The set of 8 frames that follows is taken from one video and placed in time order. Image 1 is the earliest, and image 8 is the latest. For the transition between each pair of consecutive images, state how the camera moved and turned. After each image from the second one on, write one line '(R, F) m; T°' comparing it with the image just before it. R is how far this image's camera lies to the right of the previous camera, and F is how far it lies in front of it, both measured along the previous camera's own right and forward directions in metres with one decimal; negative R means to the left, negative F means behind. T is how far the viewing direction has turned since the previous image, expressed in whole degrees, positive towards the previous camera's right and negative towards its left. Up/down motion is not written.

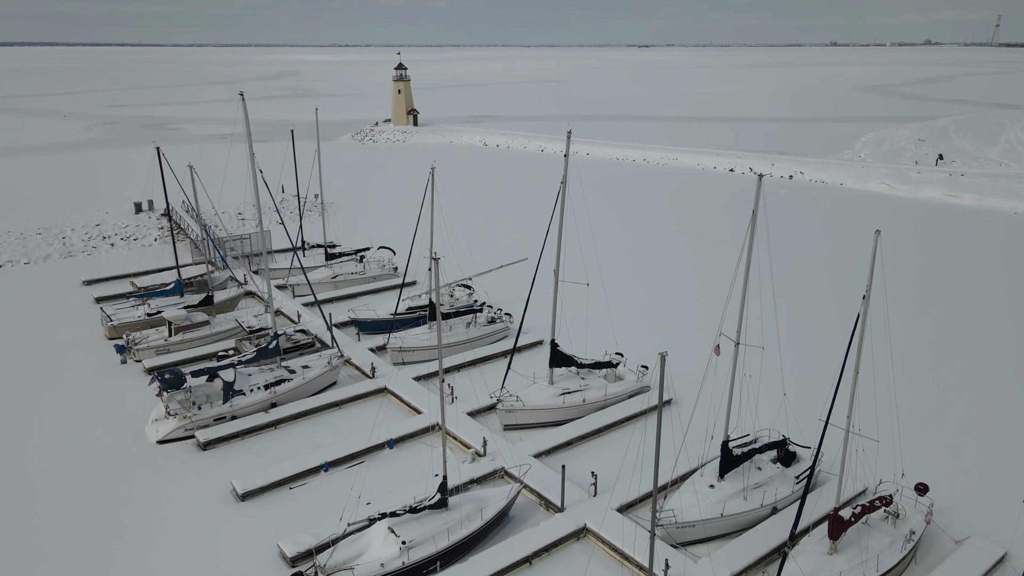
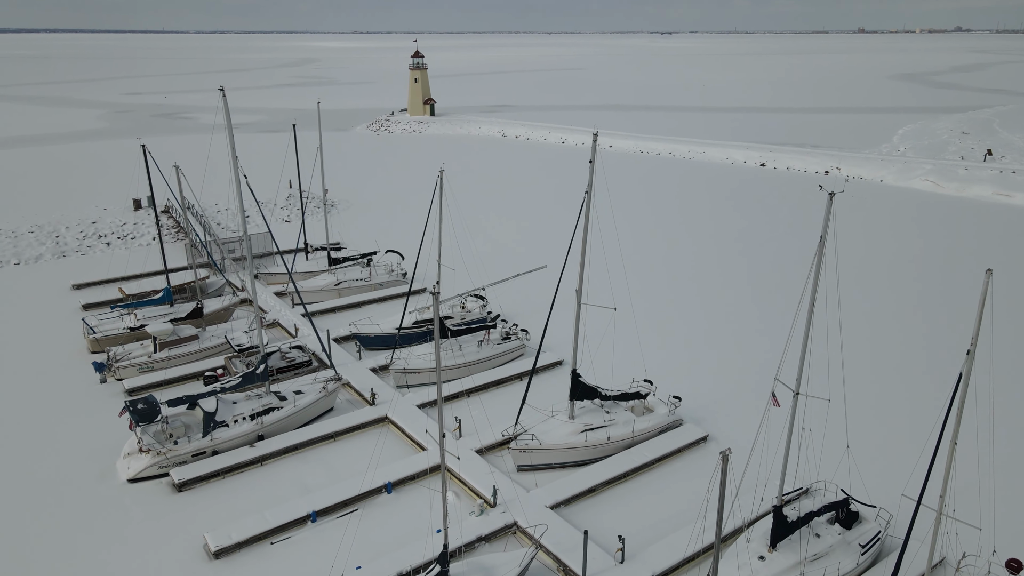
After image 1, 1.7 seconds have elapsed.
(0.0, +1.8) m; -2°
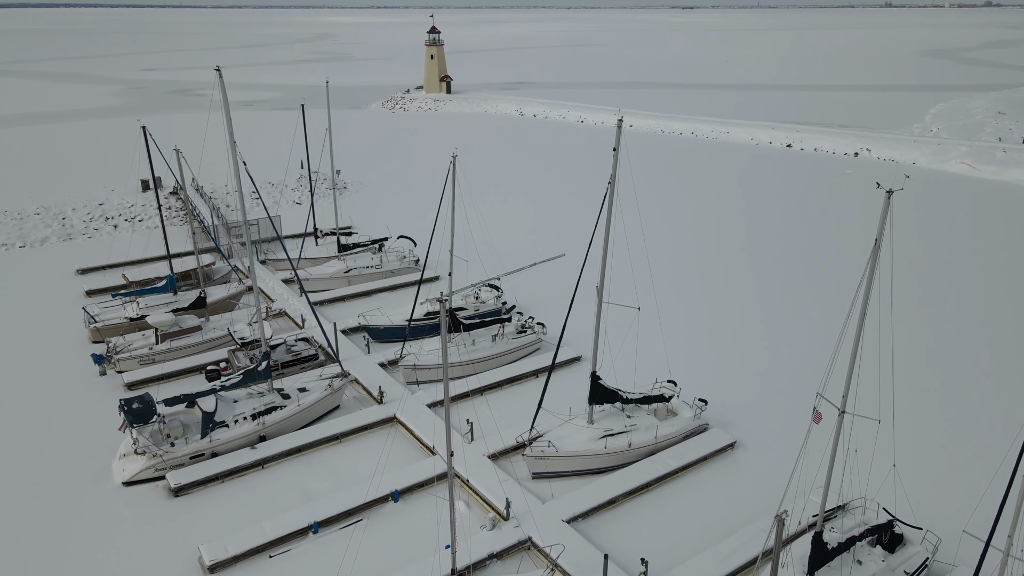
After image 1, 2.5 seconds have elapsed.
(0.0, +0.9) m; -1°
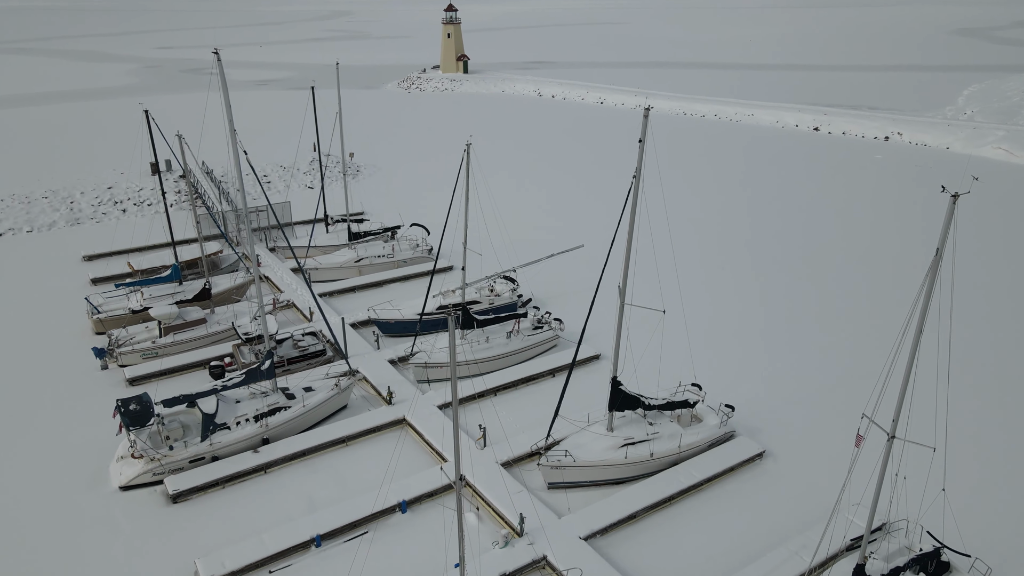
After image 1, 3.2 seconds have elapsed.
(0.0, +0.8) m; -1°
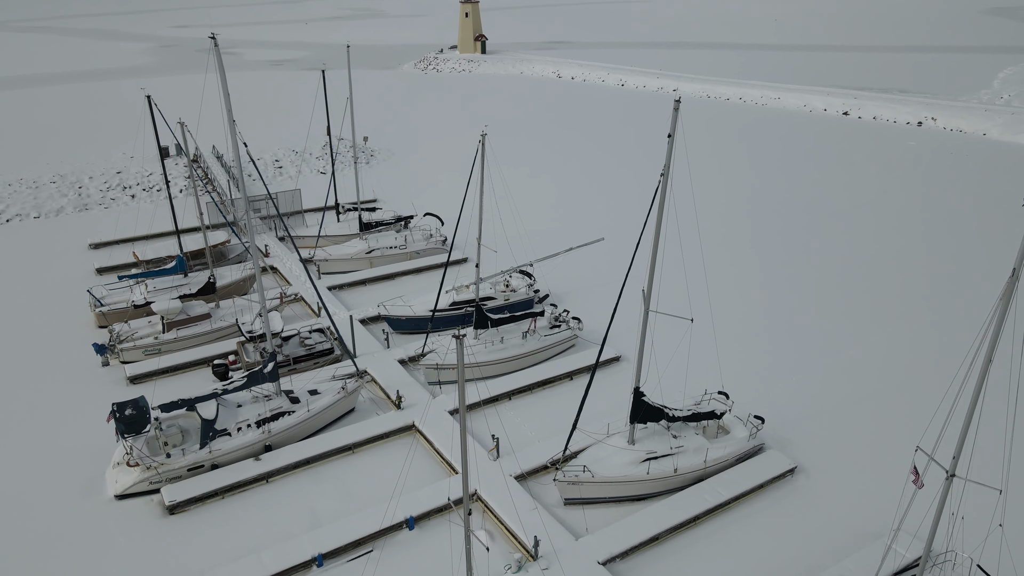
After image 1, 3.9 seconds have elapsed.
(0.0, +0.8) m; -1°
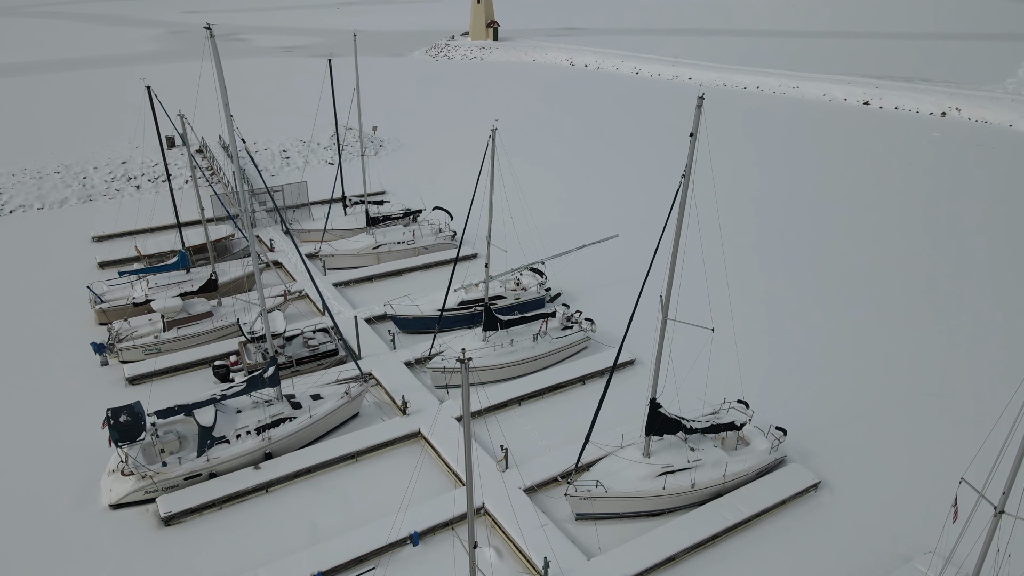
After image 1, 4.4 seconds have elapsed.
(0.0, +0.6) m; -1°
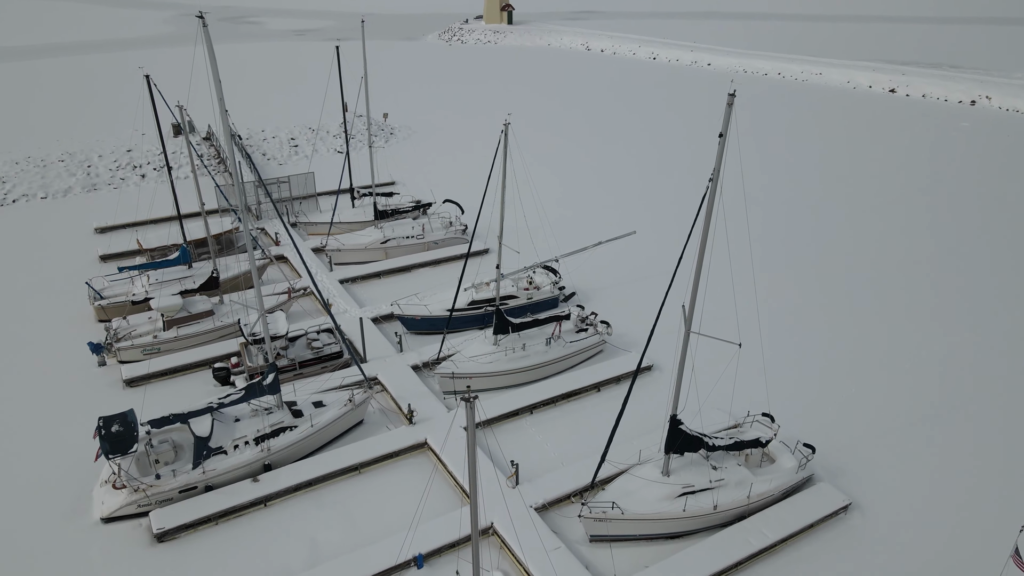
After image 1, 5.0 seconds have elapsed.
(0.0, +0.7) m; -1°
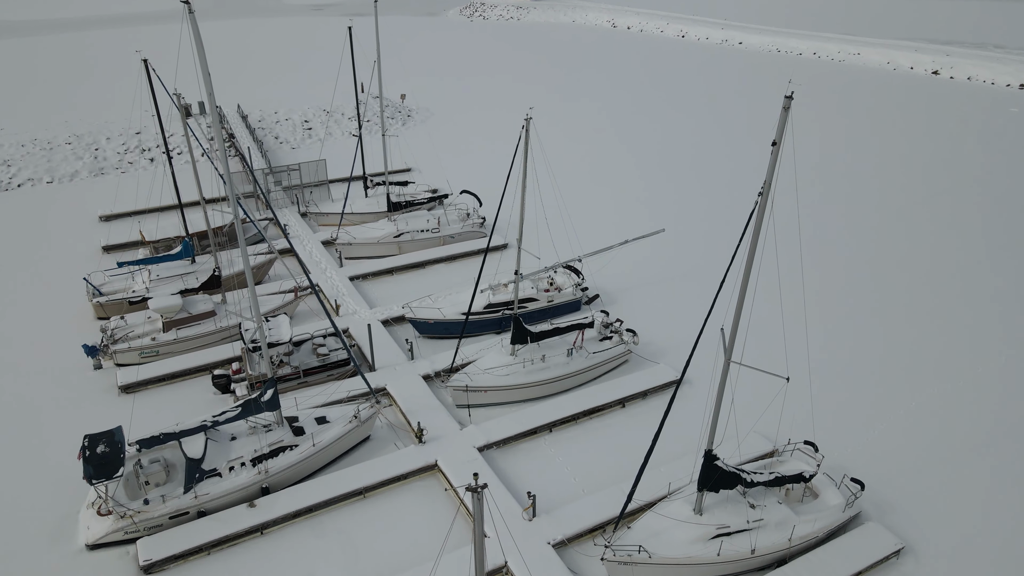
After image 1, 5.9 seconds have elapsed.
(0.0, +1.0) m; -2°
